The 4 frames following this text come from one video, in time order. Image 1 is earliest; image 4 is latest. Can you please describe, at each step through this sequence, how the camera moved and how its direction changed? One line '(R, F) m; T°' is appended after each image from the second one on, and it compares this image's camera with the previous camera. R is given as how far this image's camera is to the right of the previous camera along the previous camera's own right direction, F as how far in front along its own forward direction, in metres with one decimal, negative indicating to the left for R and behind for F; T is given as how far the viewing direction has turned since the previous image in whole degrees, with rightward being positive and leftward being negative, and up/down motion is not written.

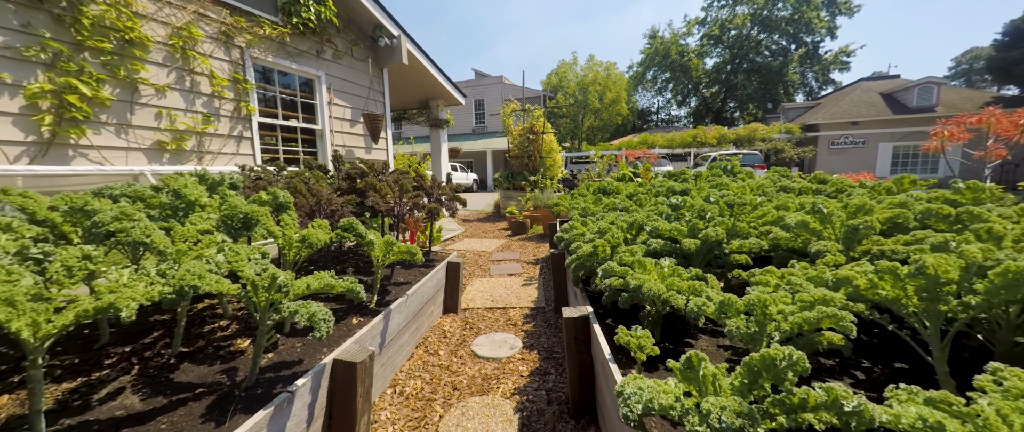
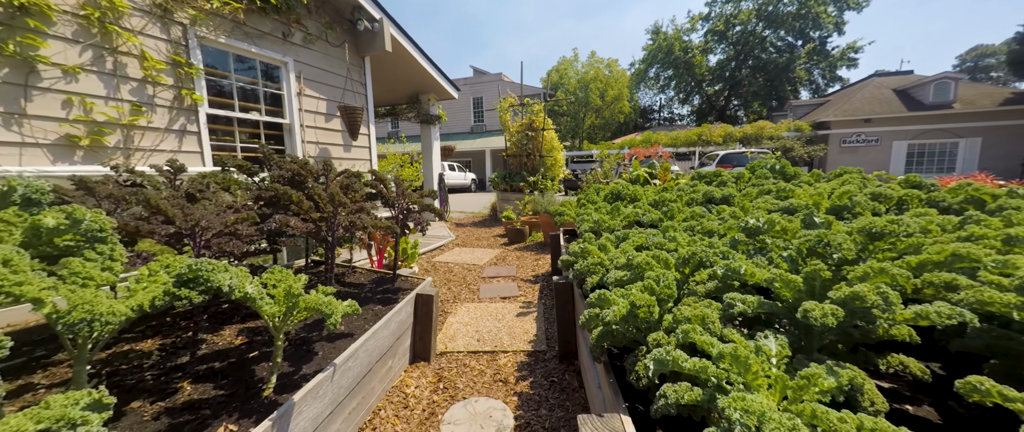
(+0.1, +0.7) m; 0°
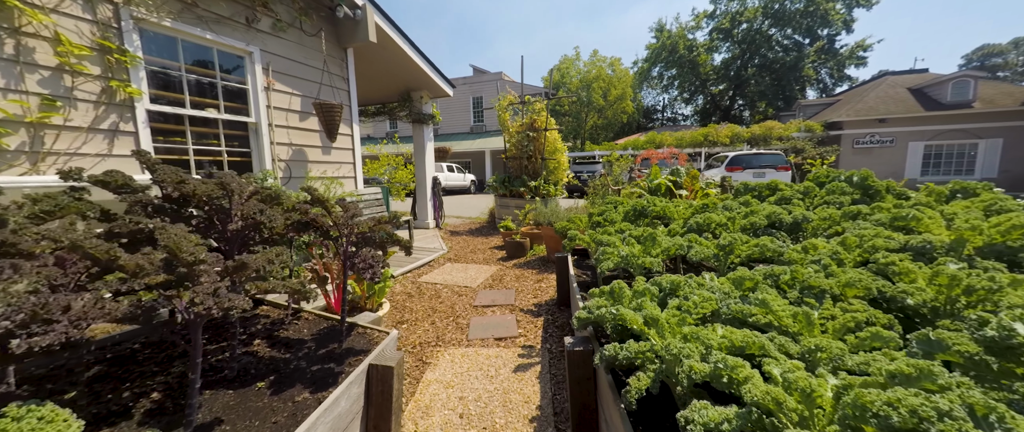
(0.0, +0.6) m; 0°
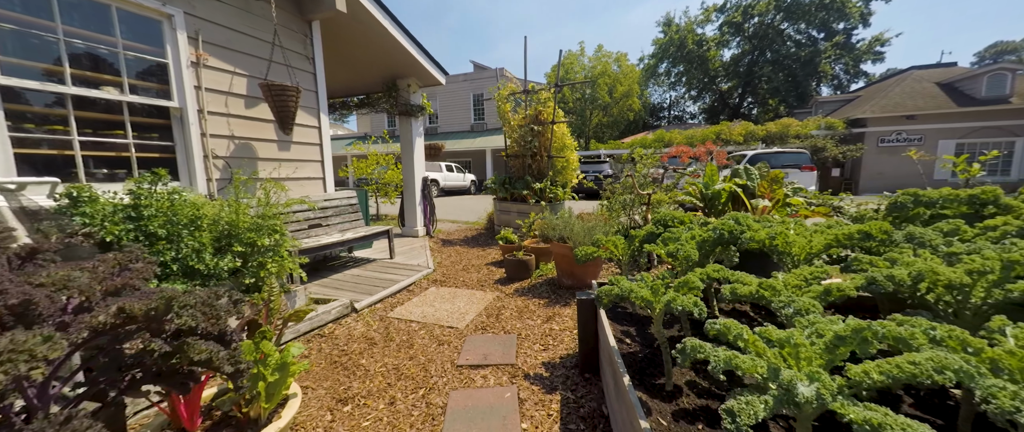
(0.0, +0.9) m; 0°
